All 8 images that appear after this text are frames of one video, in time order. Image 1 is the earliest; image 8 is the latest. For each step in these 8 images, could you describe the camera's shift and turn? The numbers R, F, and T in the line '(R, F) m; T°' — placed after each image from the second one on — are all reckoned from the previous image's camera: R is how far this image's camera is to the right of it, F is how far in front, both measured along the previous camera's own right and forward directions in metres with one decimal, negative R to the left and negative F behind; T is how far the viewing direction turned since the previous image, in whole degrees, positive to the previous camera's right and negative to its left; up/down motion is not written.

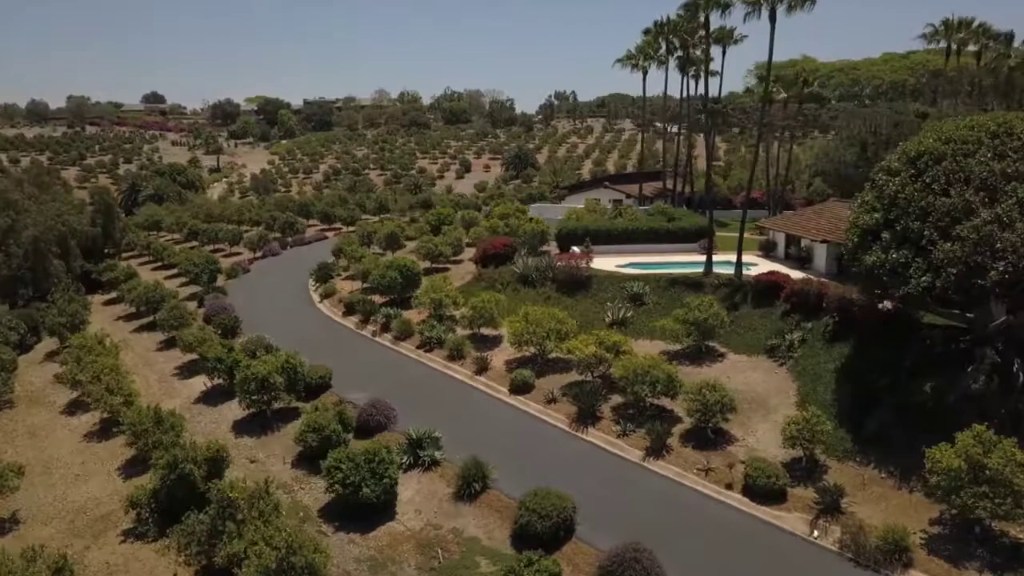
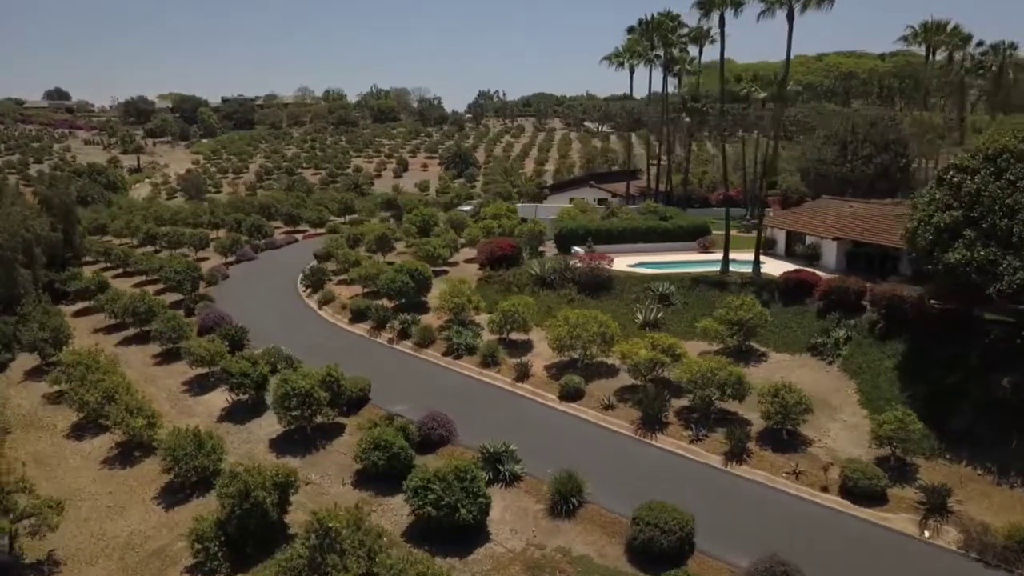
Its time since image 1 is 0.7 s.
(-4.3, +1.2) m; +6°
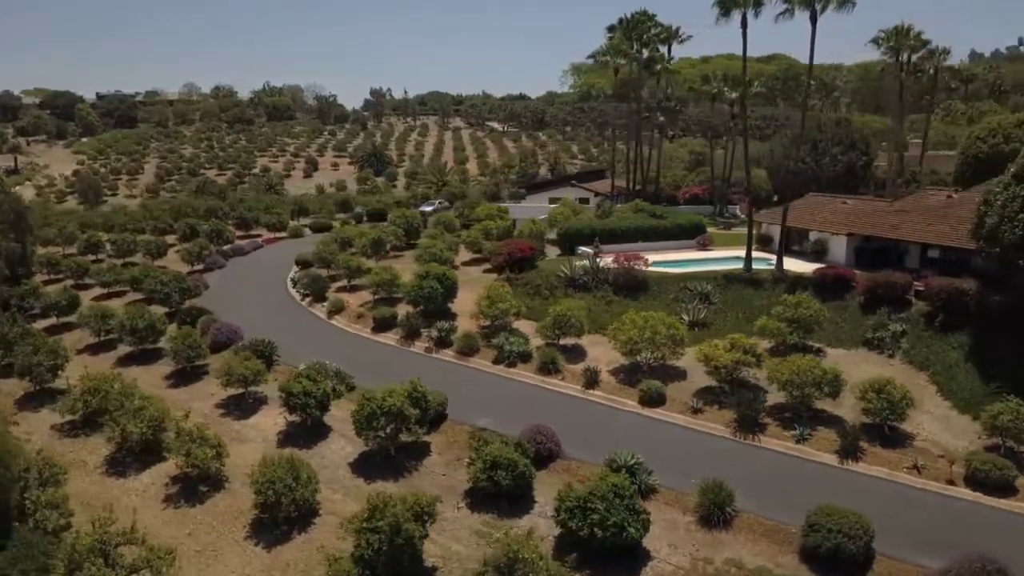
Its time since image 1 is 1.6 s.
(-6.1, +1.6) m; +9°
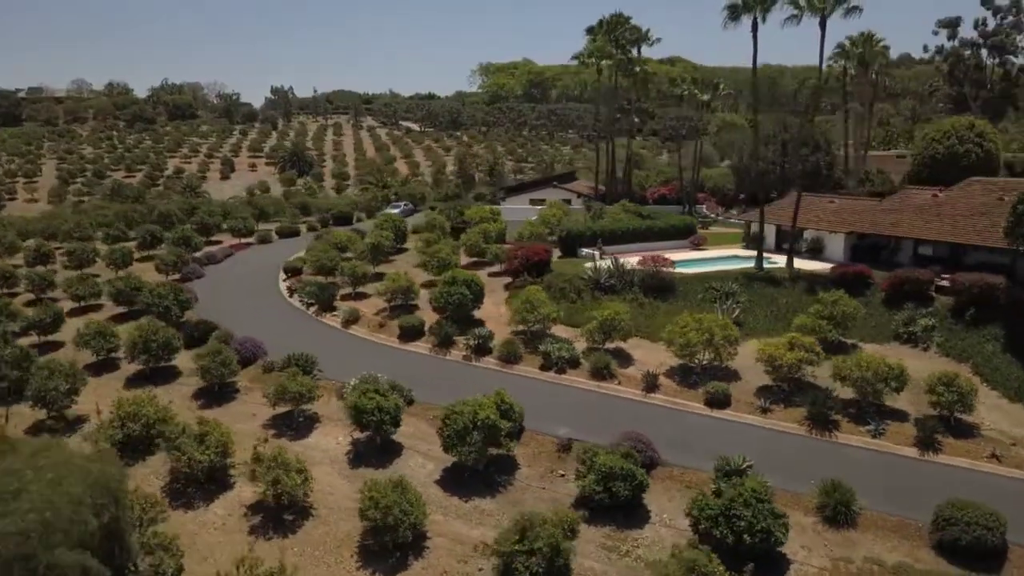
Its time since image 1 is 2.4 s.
(-5.3, +1.0) m; +7°
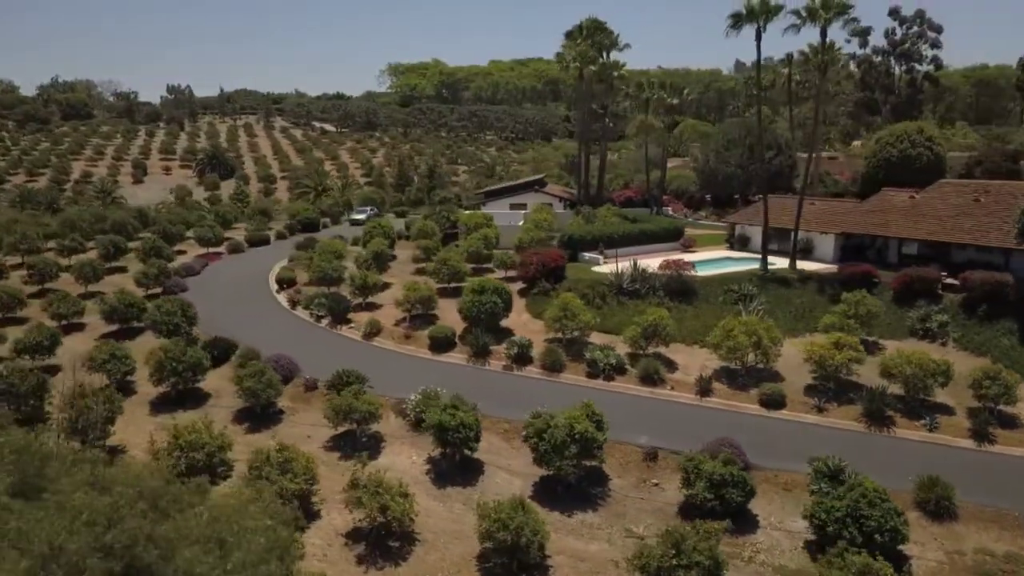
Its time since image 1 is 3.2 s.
(-5.1, +0.7) m; +7°
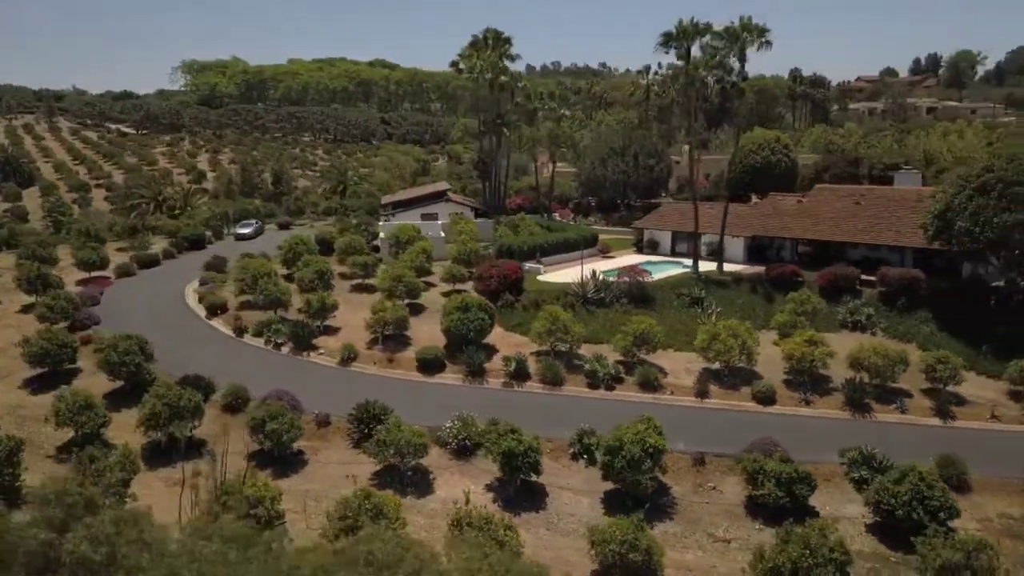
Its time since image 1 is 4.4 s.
(-7.1, +1.1) m; +15°
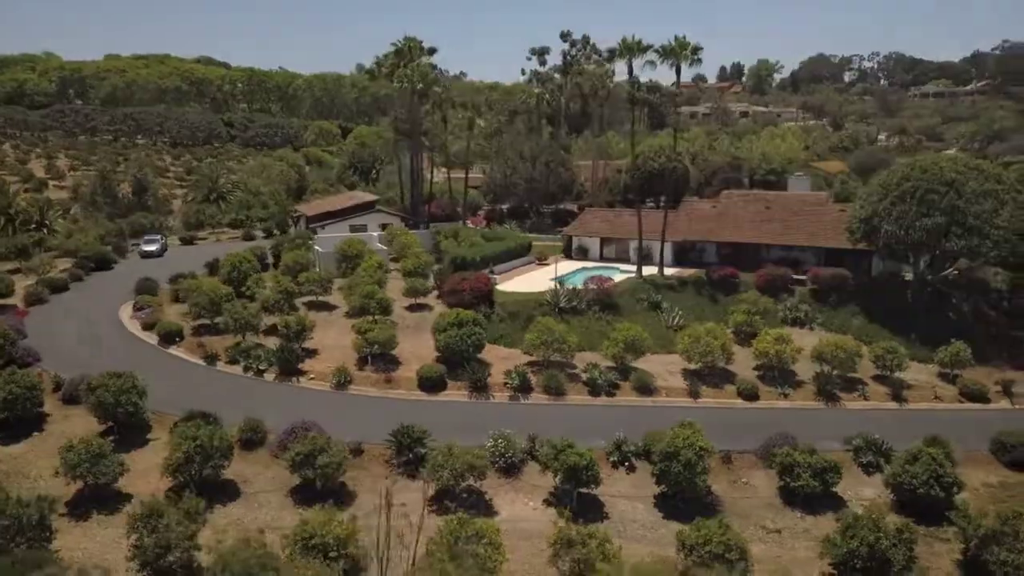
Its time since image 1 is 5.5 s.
(-6.1, +0.4) m; +12°
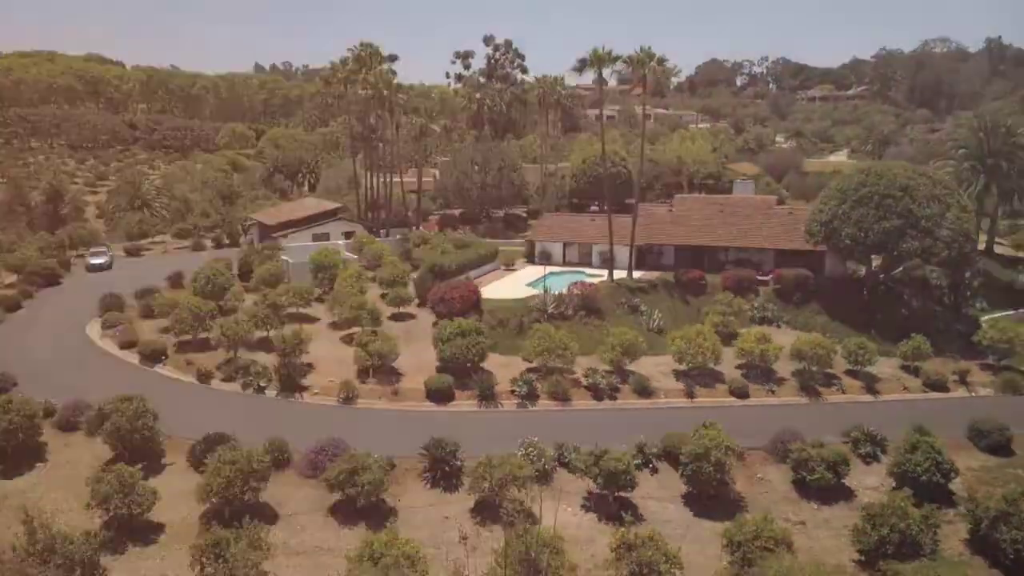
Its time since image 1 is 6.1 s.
(-3.7, -0.1) m; +7°
